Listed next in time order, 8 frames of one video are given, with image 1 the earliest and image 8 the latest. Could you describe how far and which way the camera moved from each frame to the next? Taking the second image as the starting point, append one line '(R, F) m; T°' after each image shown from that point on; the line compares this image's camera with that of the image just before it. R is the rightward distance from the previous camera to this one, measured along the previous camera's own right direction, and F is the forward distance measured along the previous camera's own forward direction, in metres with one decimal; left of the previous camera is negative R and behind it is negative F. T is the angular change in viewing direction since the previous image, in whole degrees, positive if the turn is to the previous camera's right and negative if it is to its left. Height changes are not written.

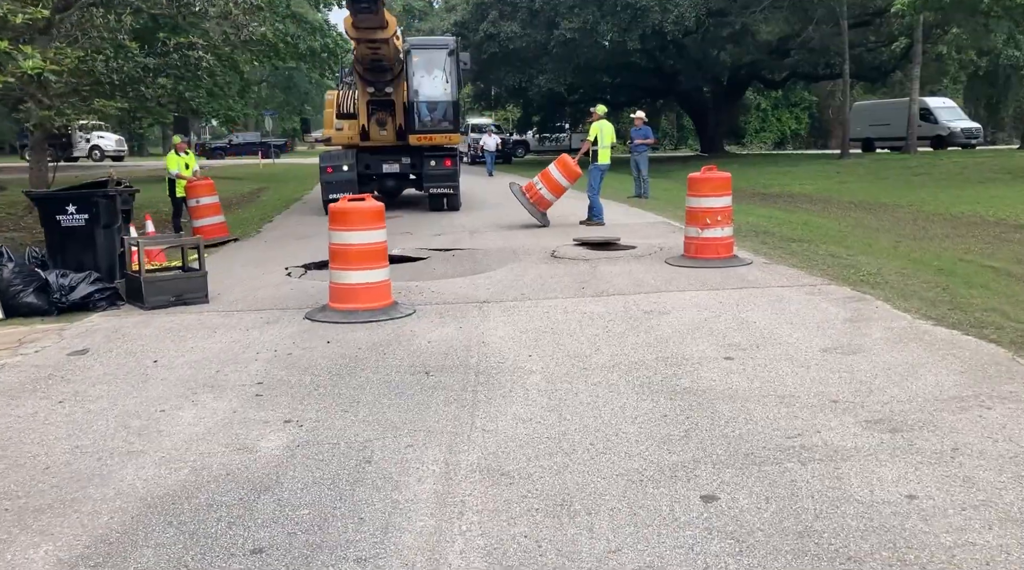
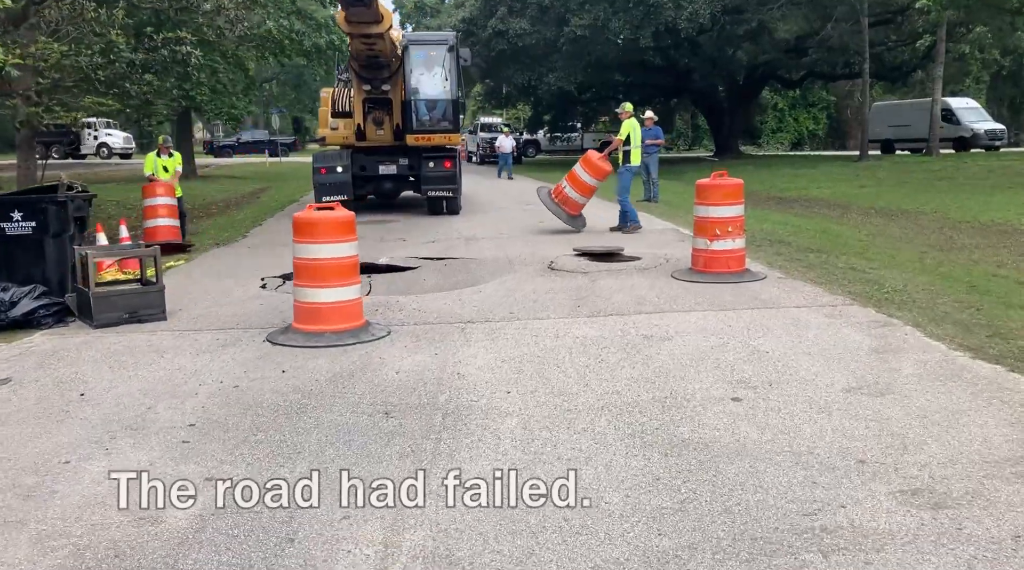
(+0.2, +1.0) m; -1°
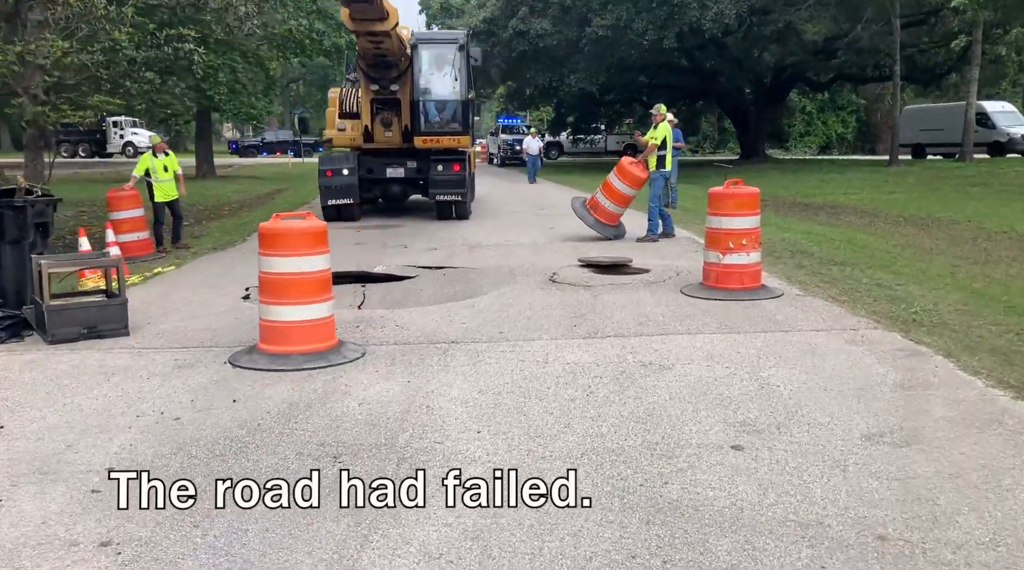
(+0.3, +0.8) m; -2°
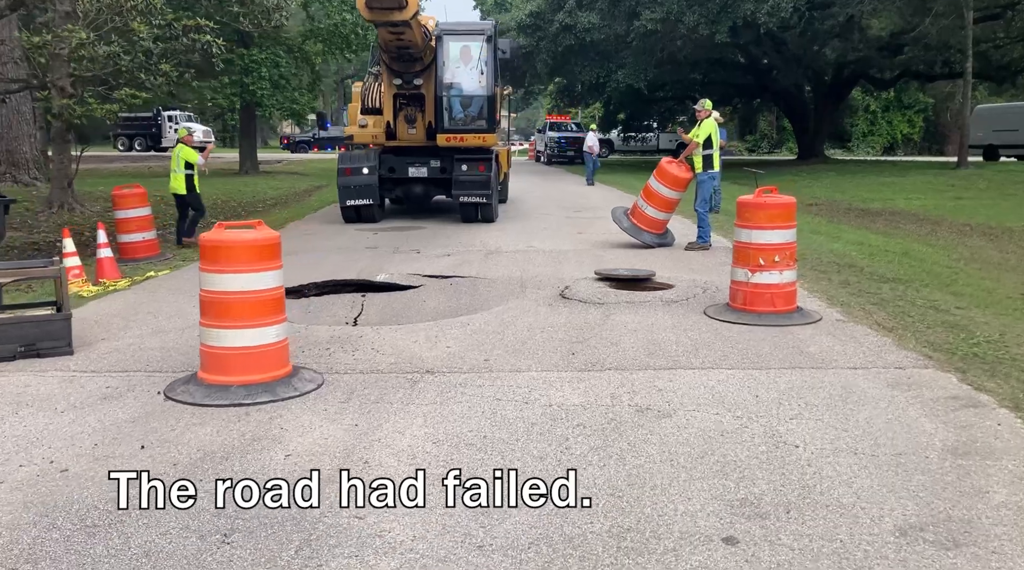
(+0.5, +1.1) m; -3°
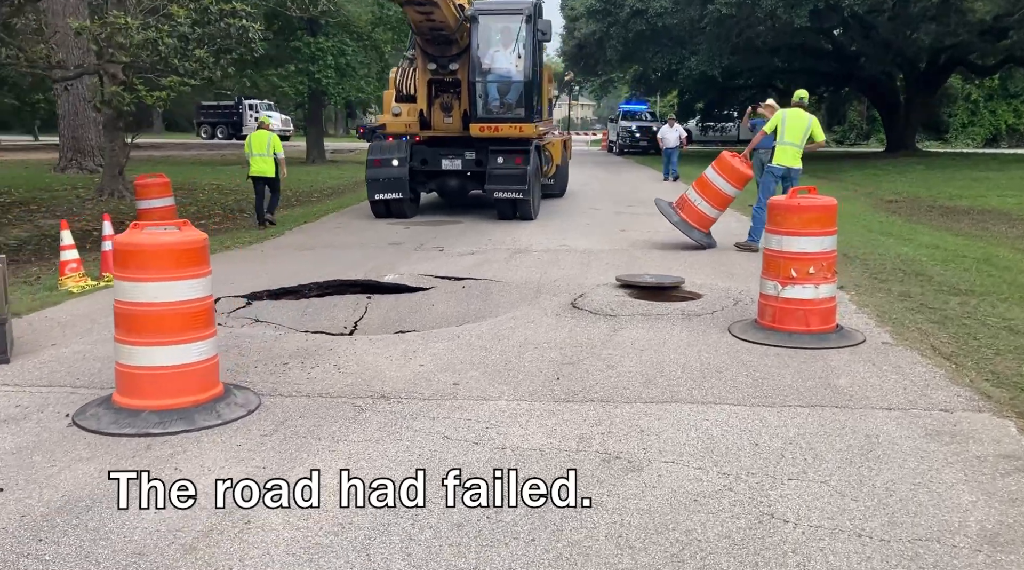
(+0.7, +1.1) m; -5°
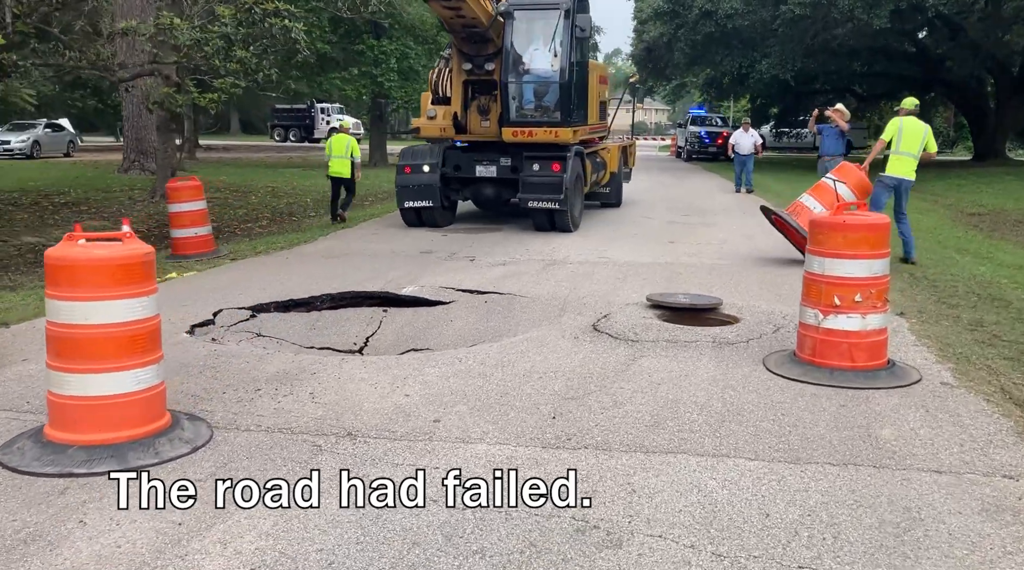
(+0.5, +0.8) m; -4°
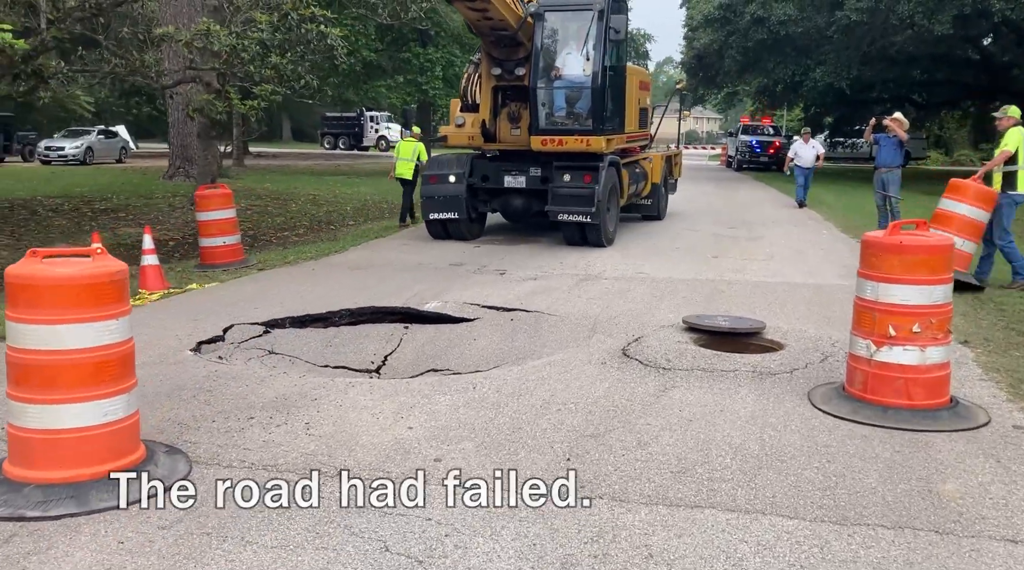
(+0.2, +0.6) m; -3°
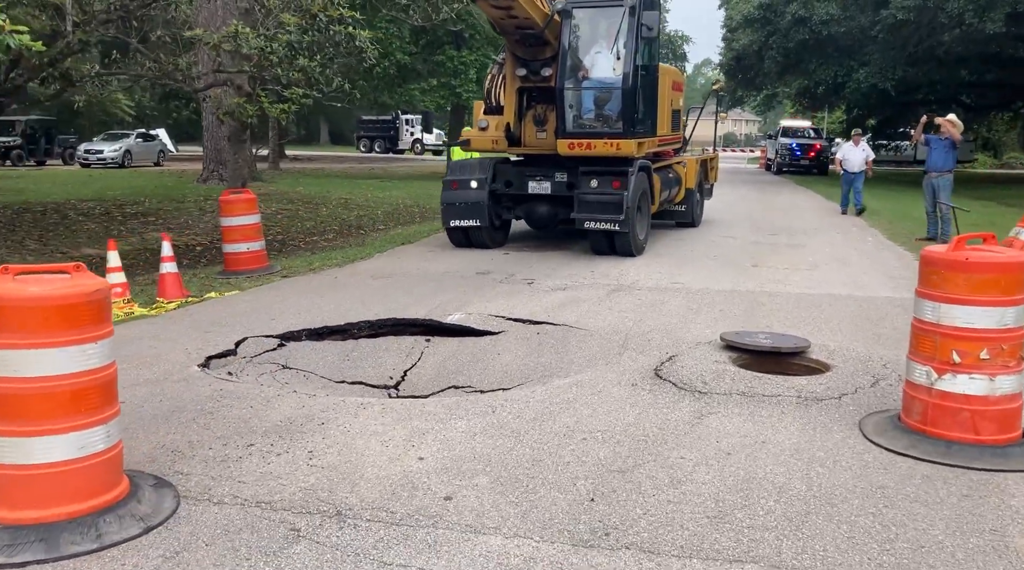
(+0.1, +0.5) m; -2°
